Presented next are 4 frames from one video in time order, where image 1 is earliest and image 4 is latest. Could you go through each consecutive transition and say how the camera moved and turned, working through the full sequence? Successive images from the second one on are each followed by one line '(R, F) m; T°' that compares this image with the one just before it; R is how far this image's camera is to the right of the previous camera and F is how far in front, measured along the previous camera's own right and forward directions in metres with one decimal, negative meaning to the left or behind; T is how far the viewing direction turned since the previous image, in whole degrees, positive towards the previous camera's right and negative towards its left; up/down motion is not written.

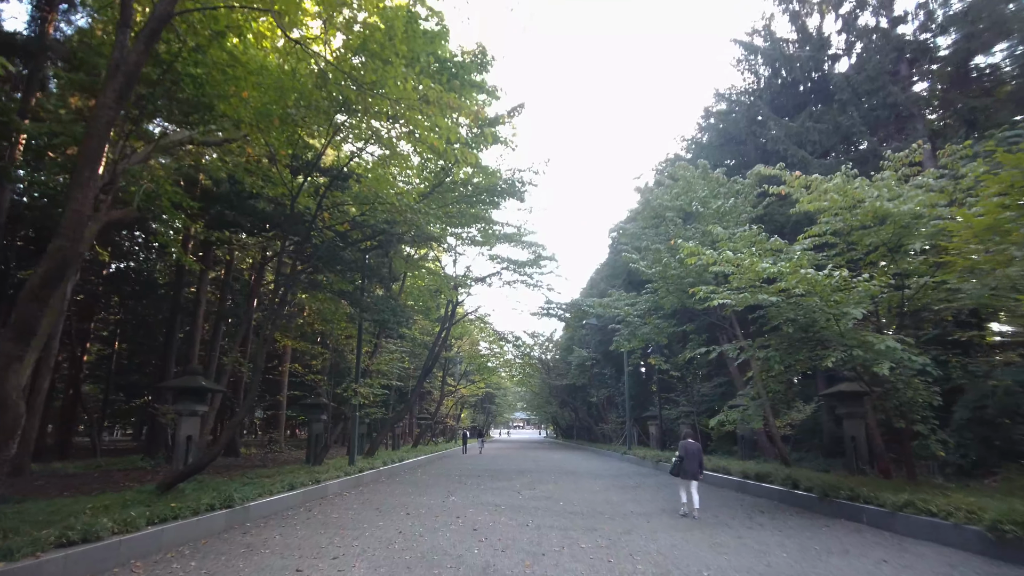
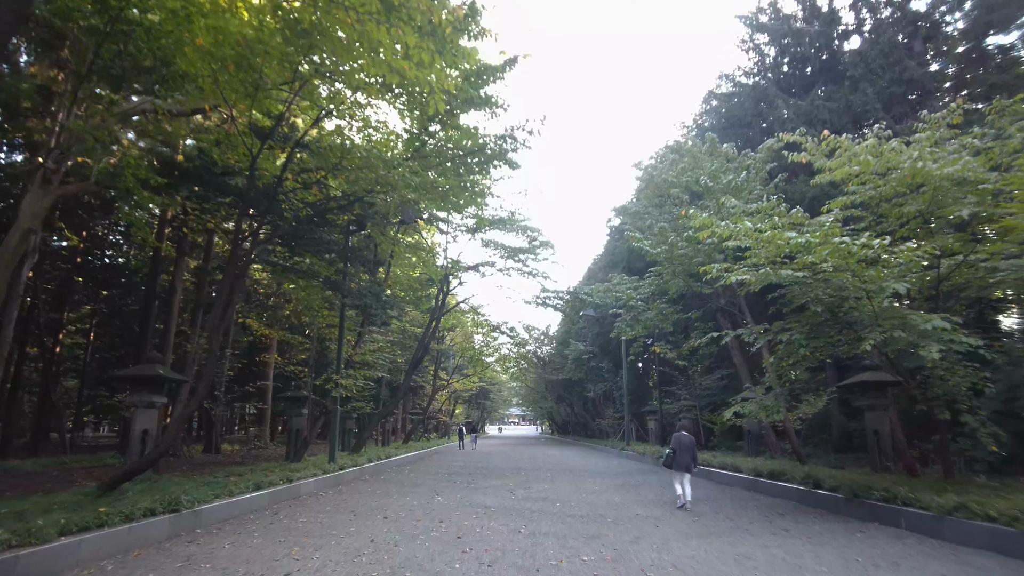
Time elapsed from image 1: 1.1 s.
(+0.1, +1.1) m; 0°
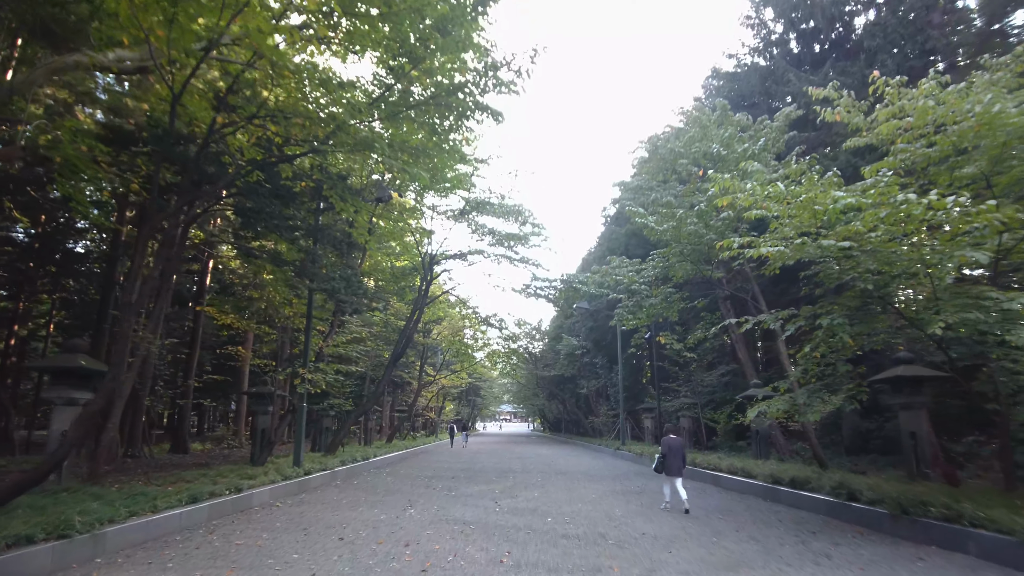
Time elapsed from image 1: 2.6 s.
(+0.1, +1.5) m; +1°
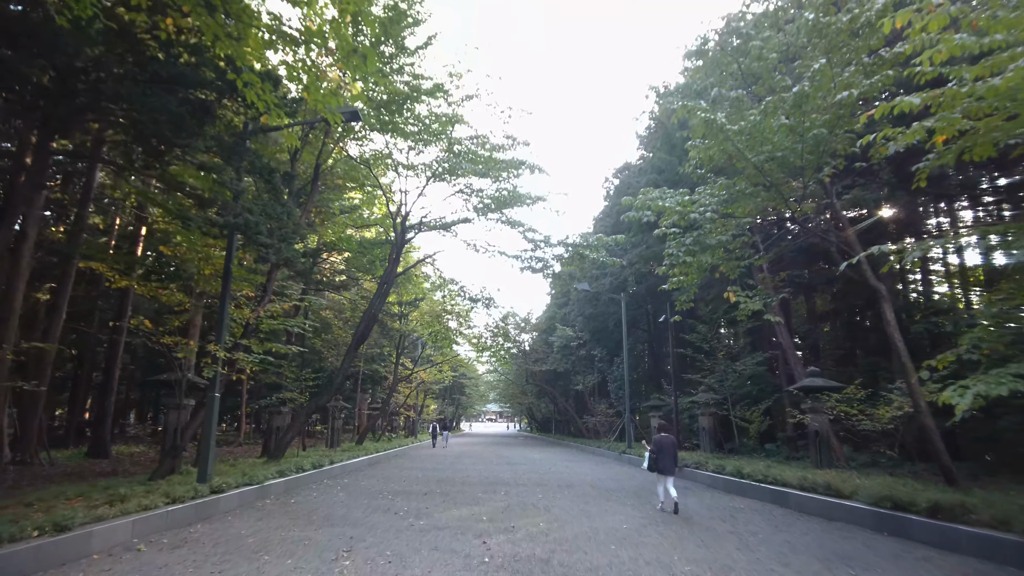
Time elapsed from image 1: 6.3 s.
(-0.1, +3.7) m; +1°
